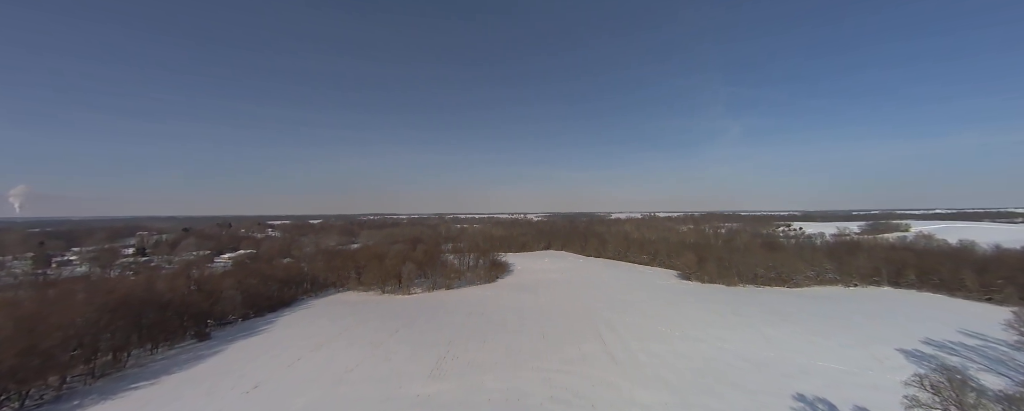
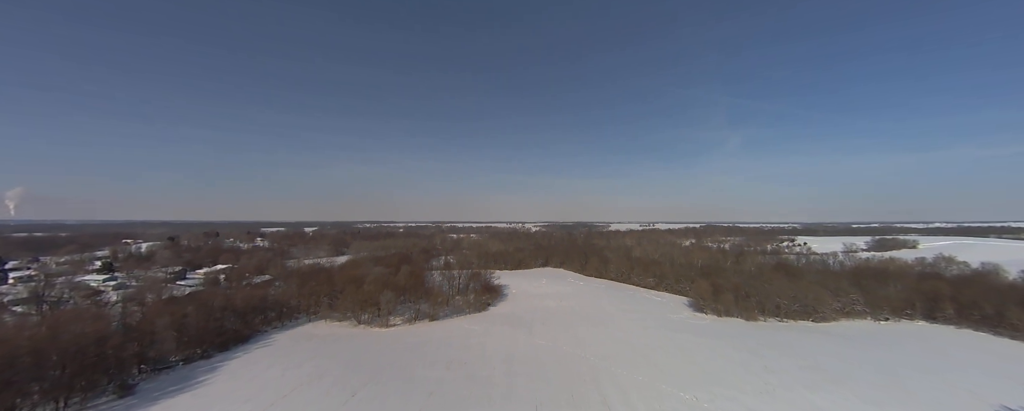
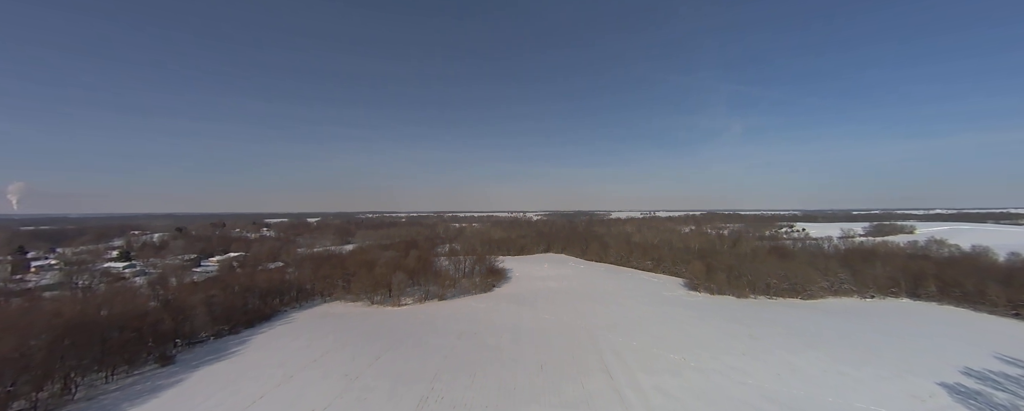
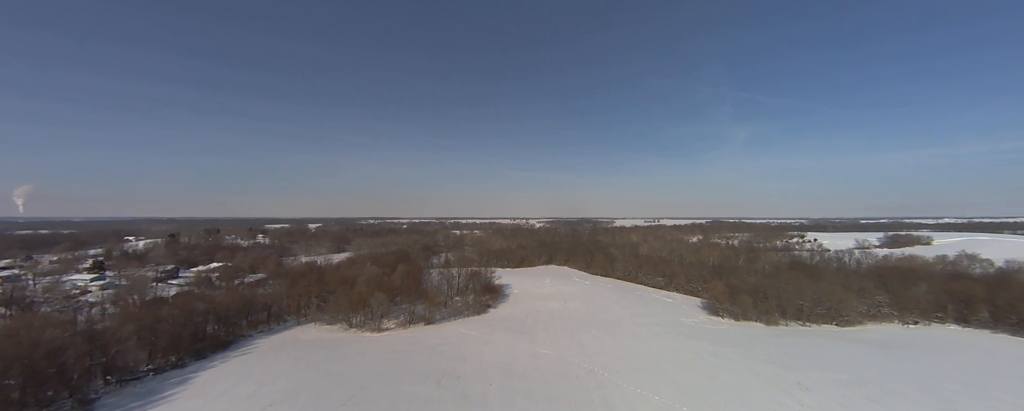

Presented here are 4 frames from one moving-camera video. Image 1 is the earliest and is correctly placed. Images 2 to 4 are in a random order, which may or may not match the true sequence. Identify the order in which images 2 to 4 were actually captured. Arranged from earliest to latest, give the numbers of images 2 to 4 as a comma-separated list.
3, 2, 4
